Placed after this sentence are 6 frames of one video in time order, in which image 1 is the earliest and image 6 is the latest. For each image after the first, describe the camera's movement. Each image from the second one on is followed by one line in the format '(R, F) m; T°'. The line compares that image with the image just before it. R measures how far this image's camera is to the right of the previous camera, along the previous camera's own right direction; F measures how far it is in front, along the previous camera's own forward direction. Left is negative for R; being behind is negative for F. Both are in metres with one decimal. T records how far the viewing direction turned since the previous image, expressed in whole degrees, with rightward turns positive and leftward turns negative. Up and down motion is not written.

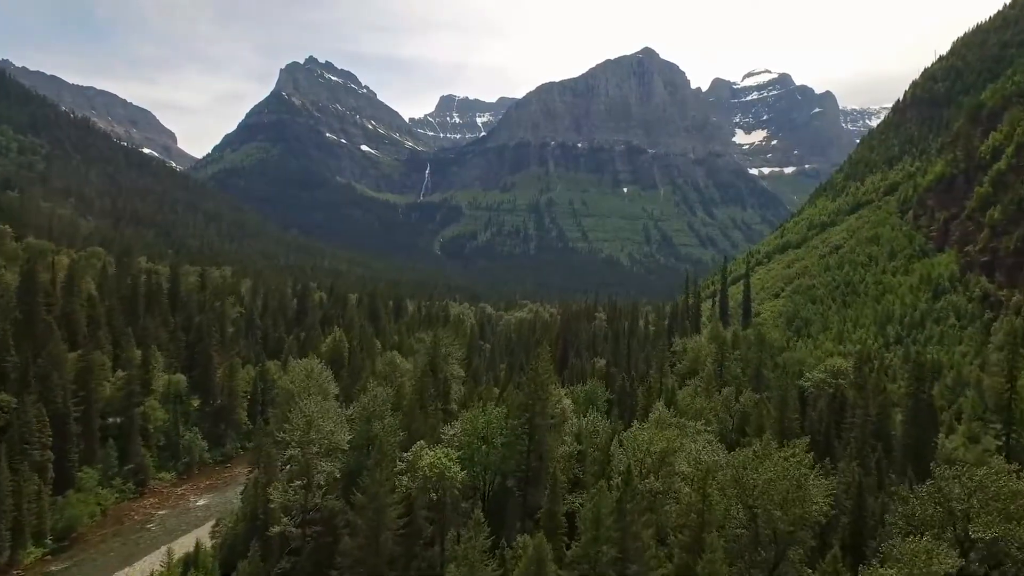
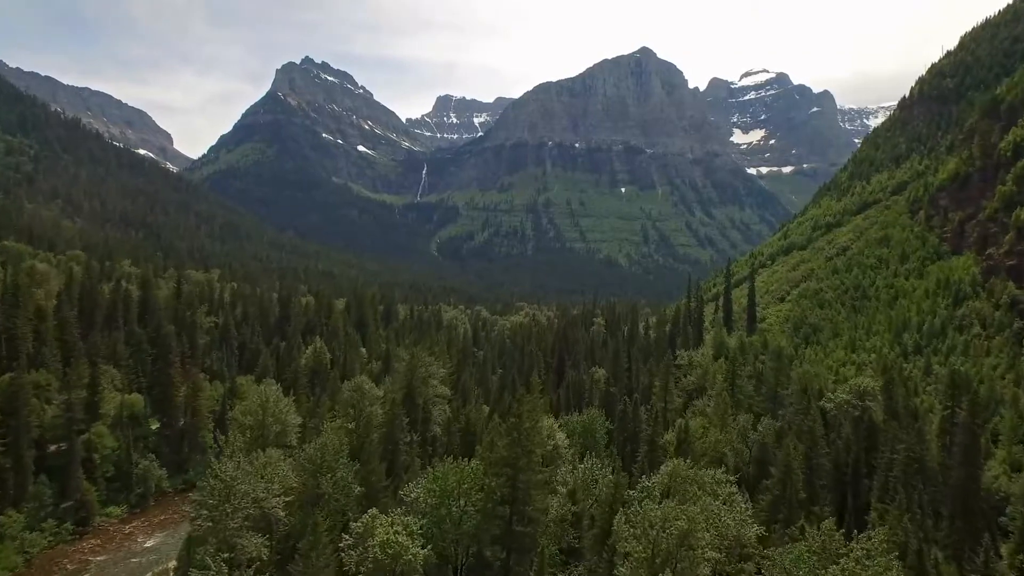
(+1.1, +8.3) m; 0°
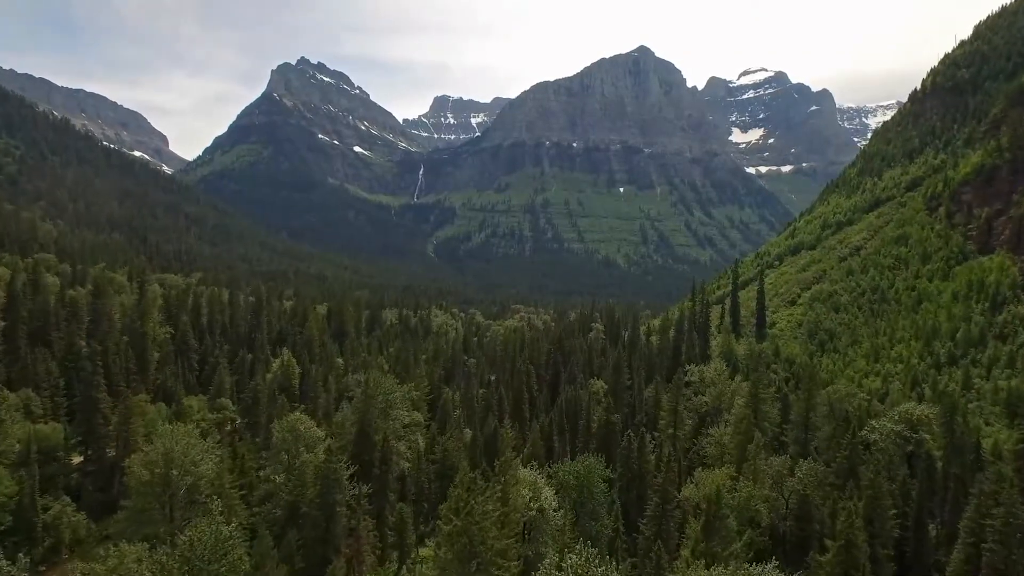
(+1.7, +12.1) m; 0°
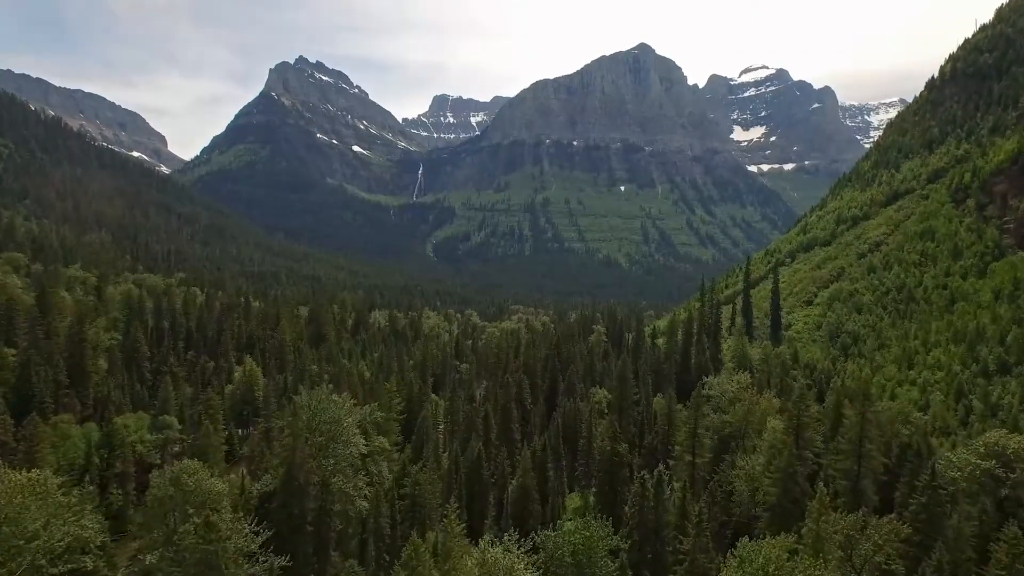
(+1.5, +12.5) m; 0°
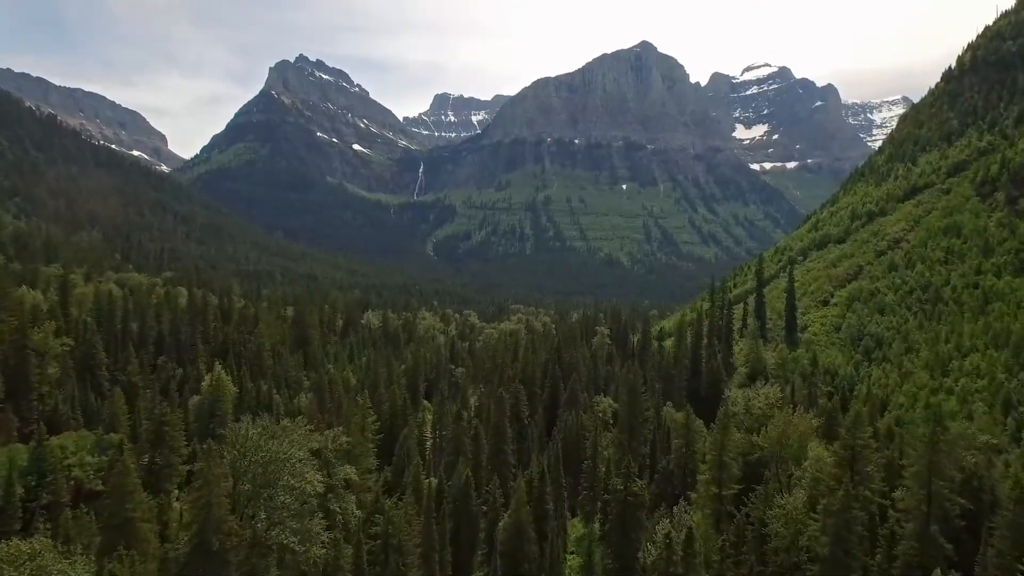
(+0.8, +9.6) m; 0°
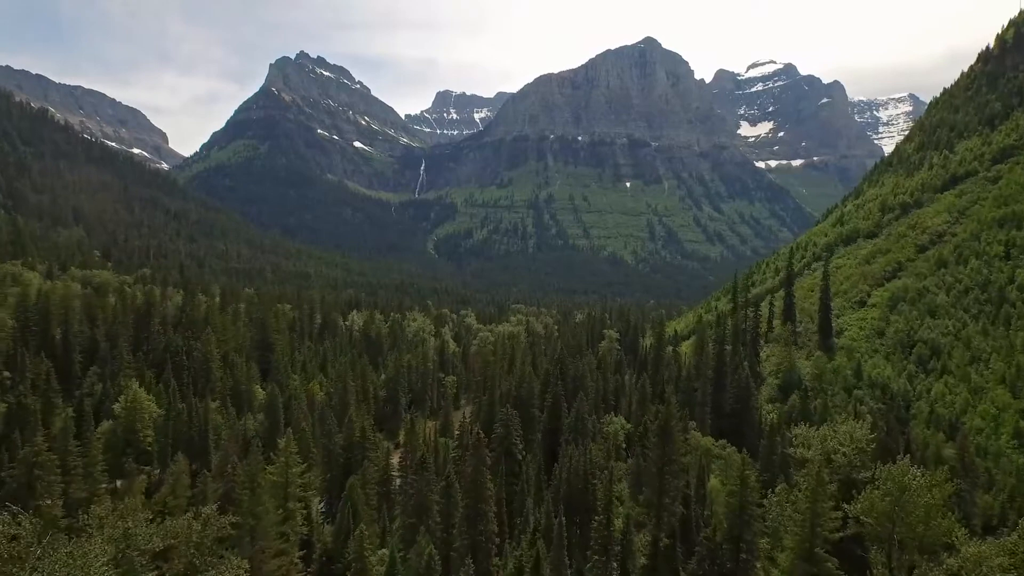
(+1.3, +18.0) m; 0°
